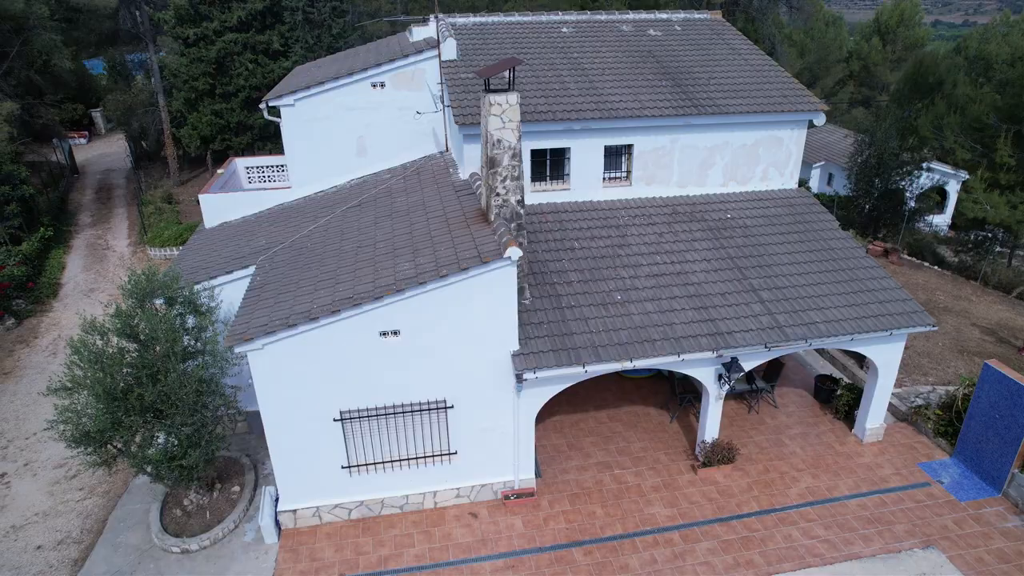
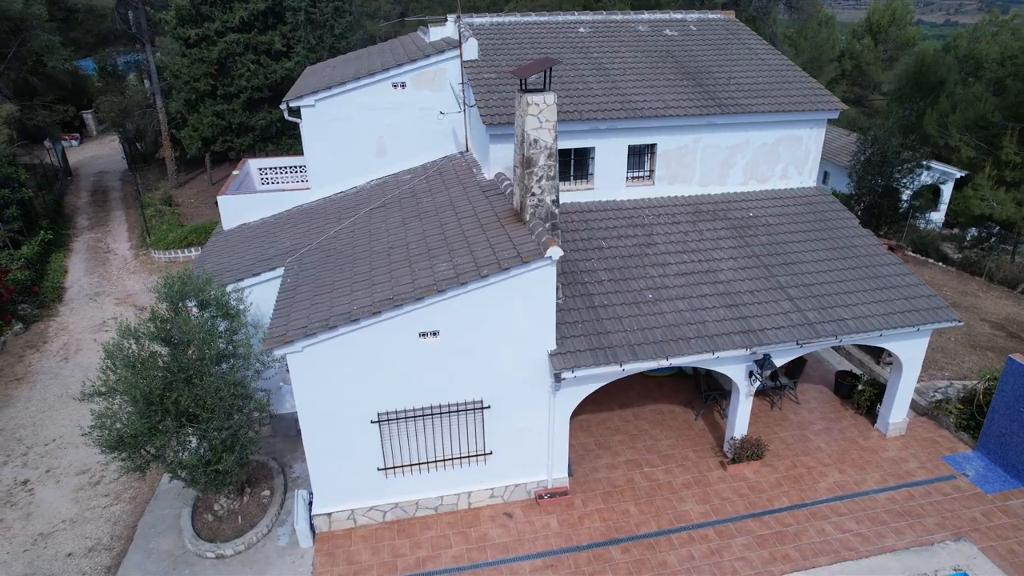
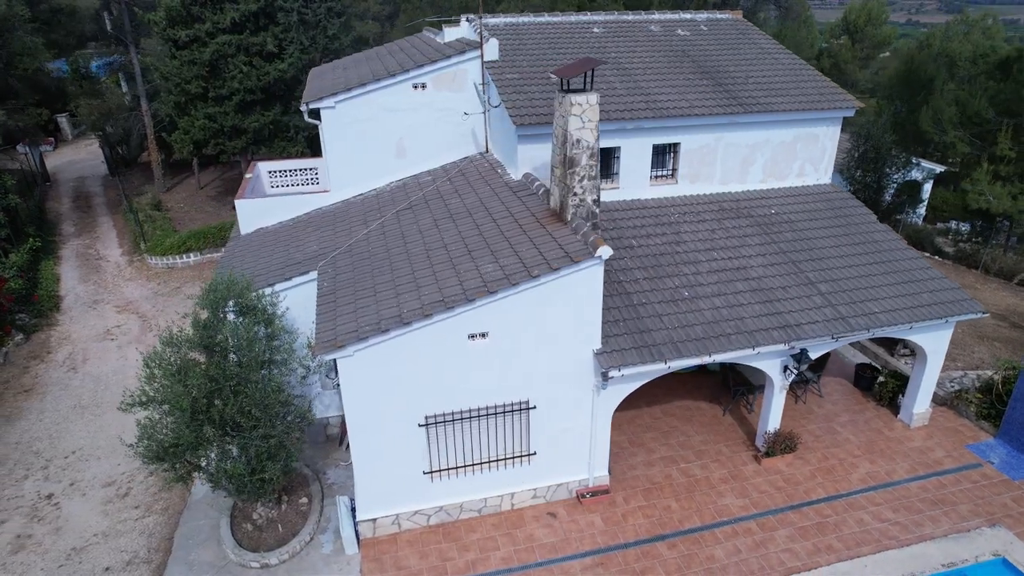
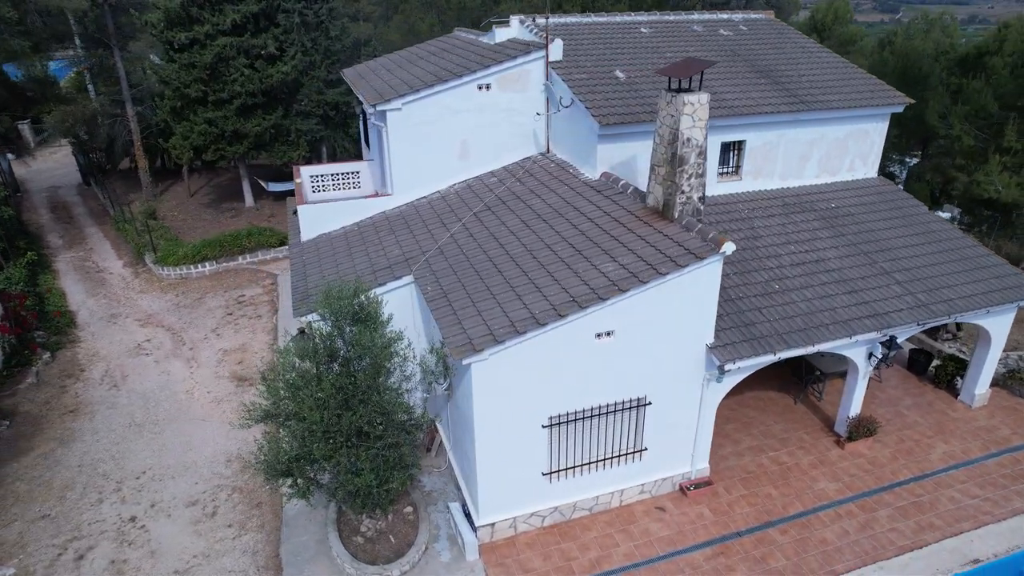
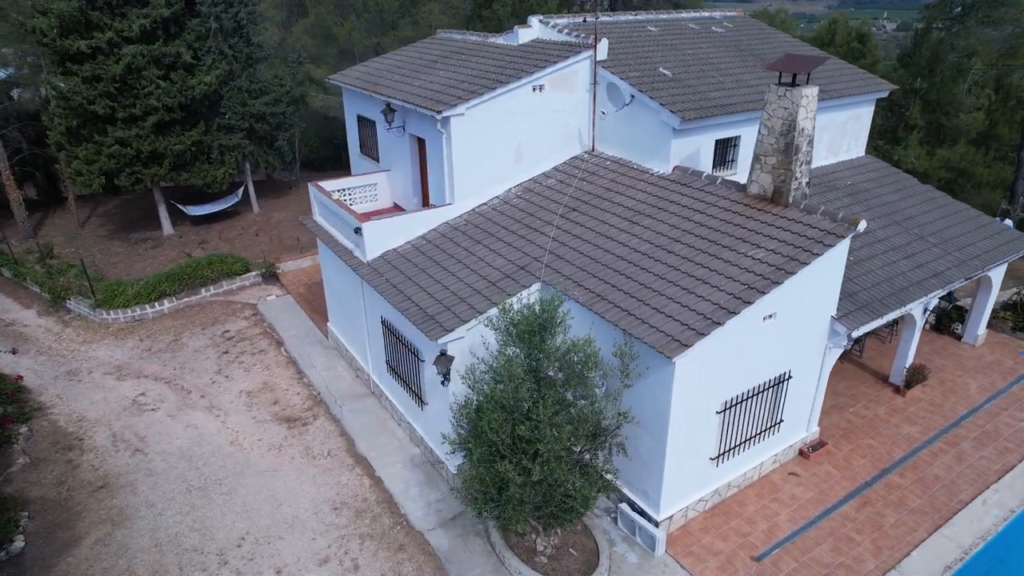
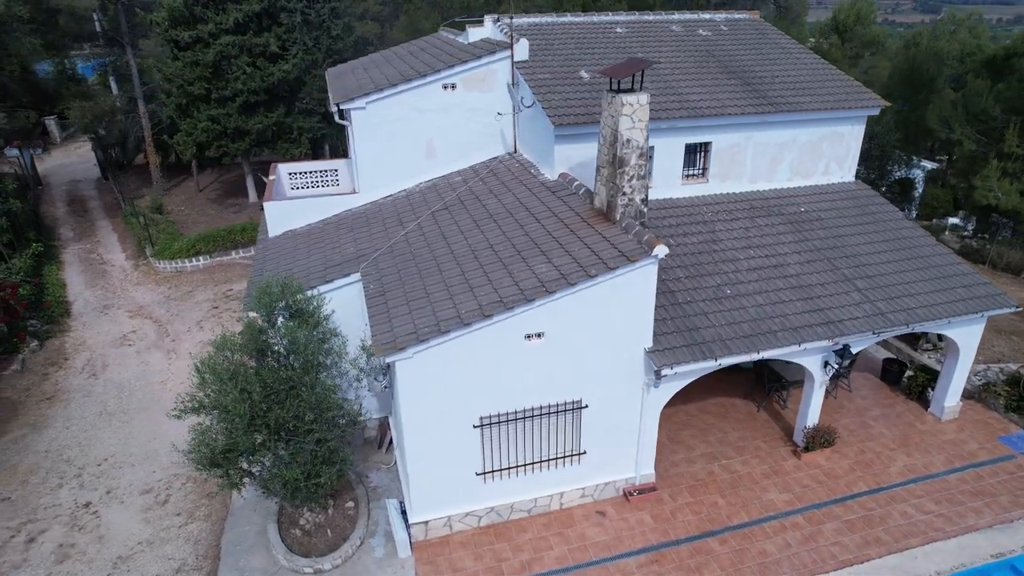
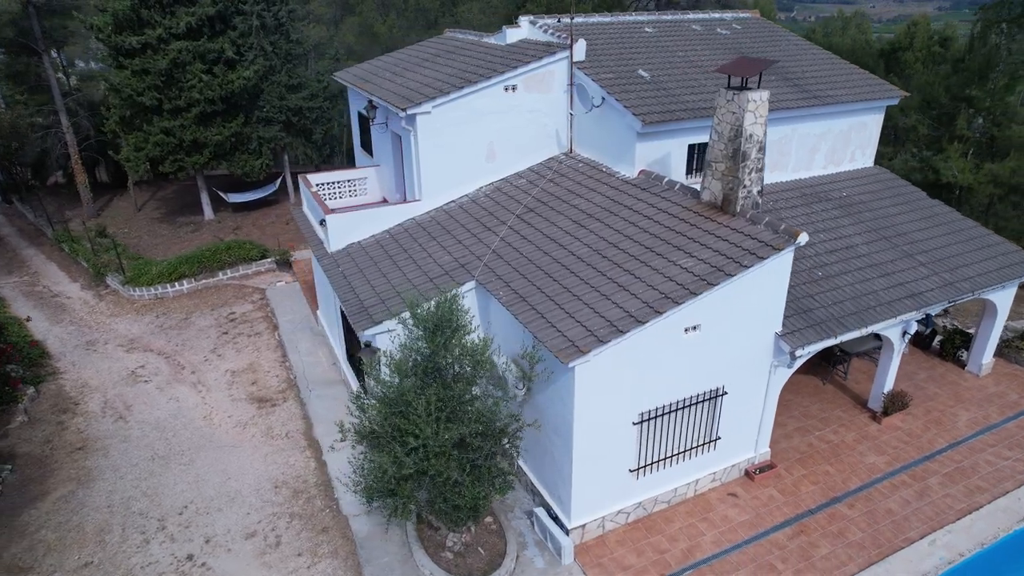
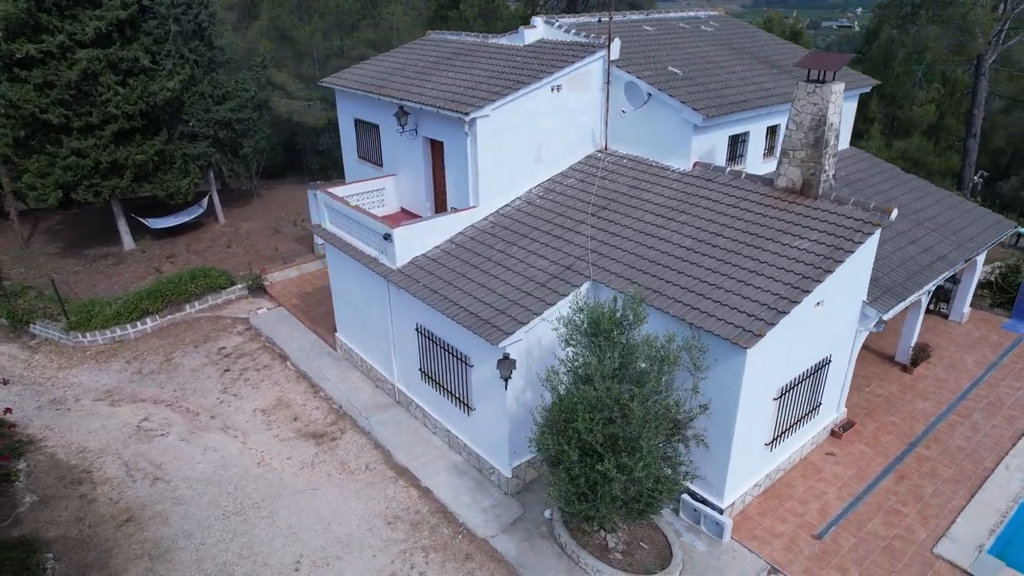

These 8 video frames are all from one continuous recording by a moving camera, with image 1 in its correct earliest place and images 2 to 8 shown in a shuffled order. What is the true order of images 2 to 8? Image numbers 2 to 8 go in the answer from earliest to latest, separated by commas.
2, 3, 6, 4, 7, 5, 8
